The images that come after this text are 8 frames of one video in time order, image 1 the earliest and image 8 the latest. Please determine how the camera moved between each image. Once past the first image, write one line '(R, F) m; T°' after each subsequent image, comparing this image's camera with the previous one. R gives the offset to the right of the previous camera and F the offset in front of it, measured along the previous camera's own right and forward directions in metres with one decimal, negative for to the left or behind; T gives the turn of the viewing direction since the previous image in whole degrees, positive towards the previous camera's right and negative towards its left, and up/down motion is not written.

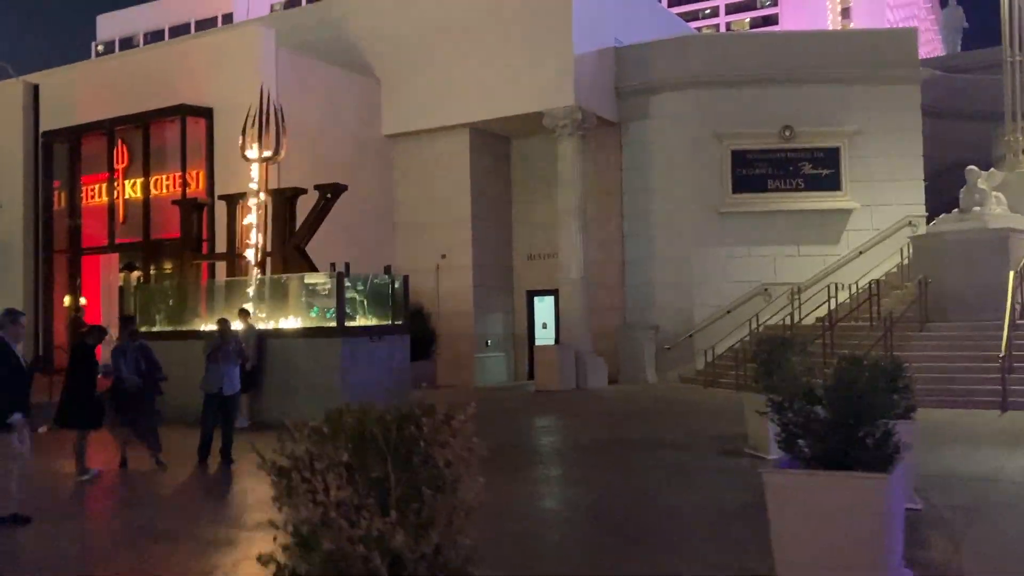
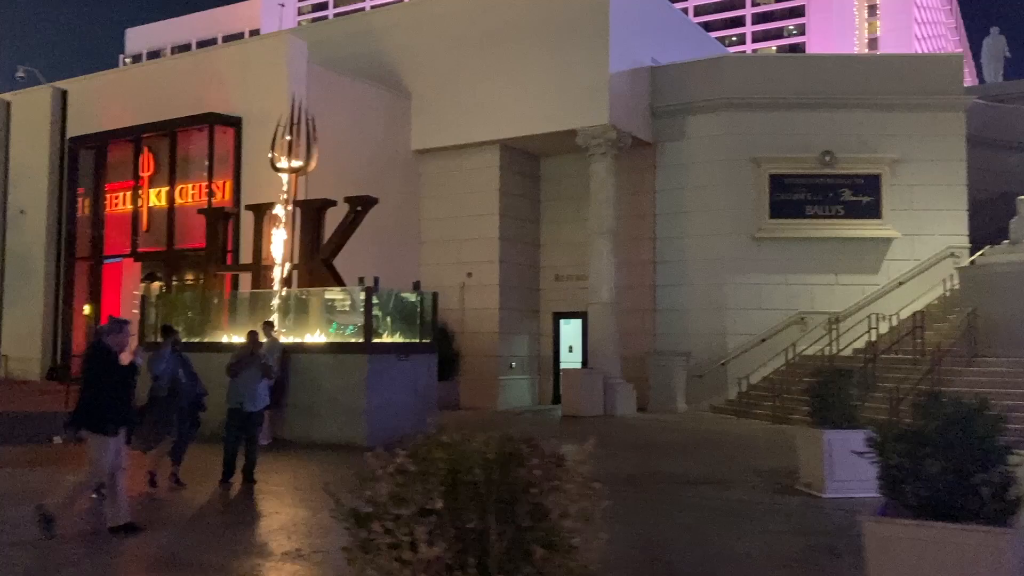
(-0.3, +0.5) m; -1°
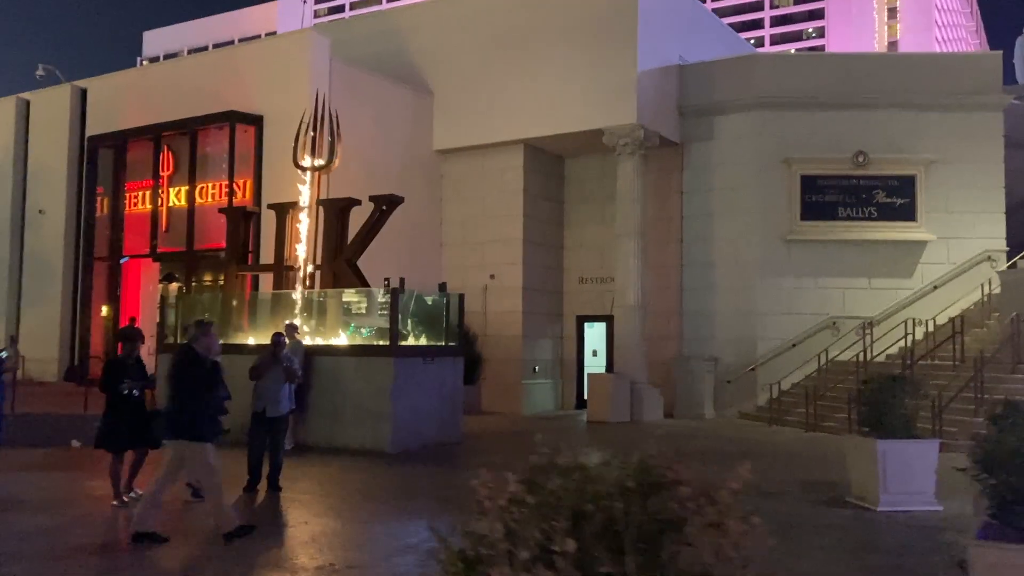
(-0.2, +0.4) m; -1°
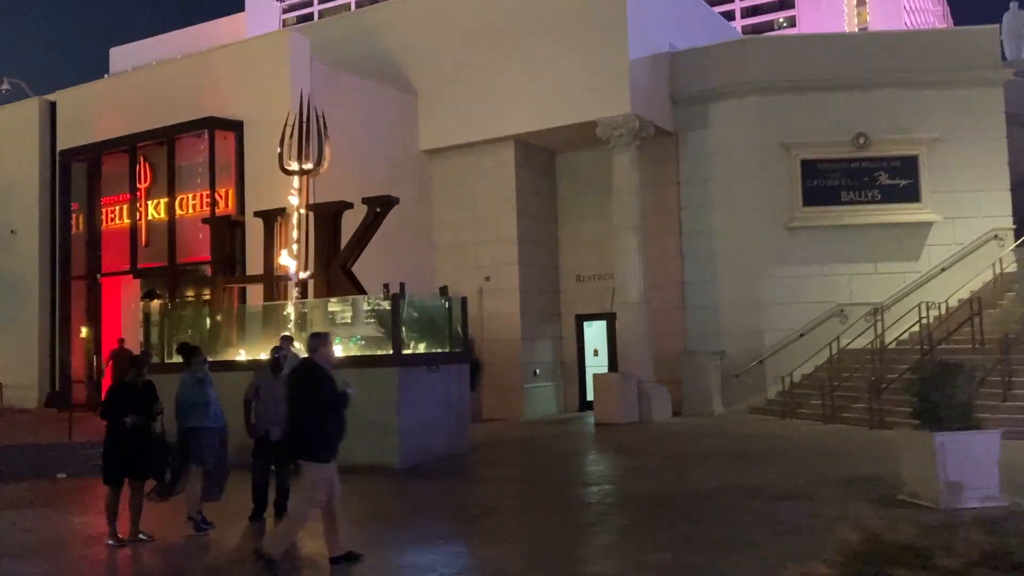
(-0.4, +0.7) m; +1°
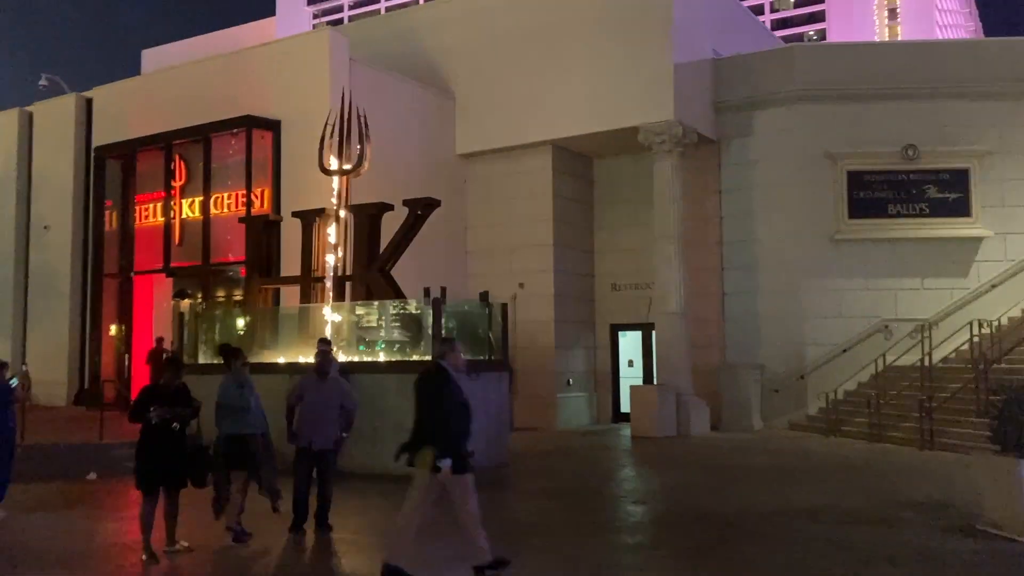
(-0.3, +0.4) m; -1°
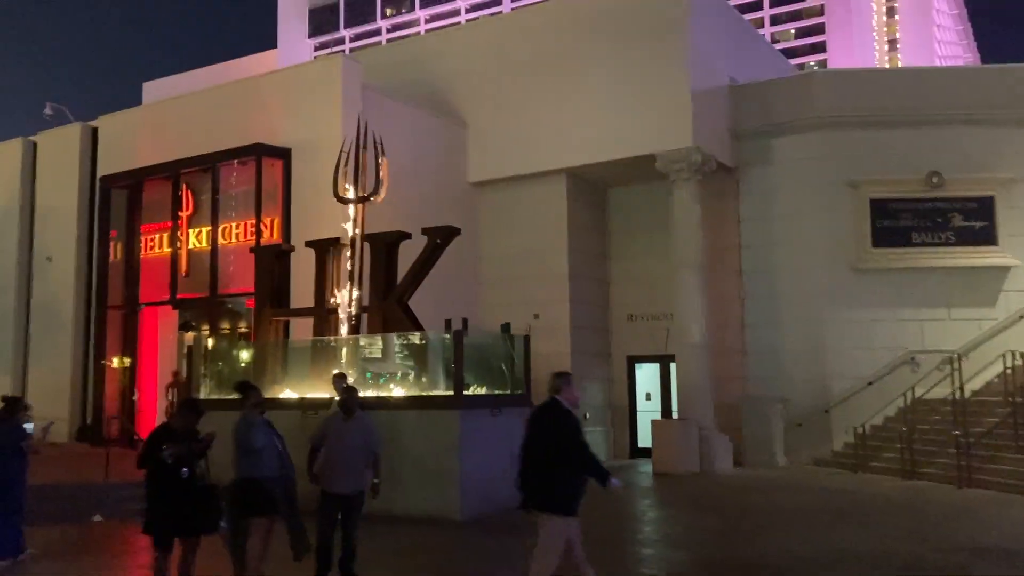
(-0.3, +0.5) m; 0°
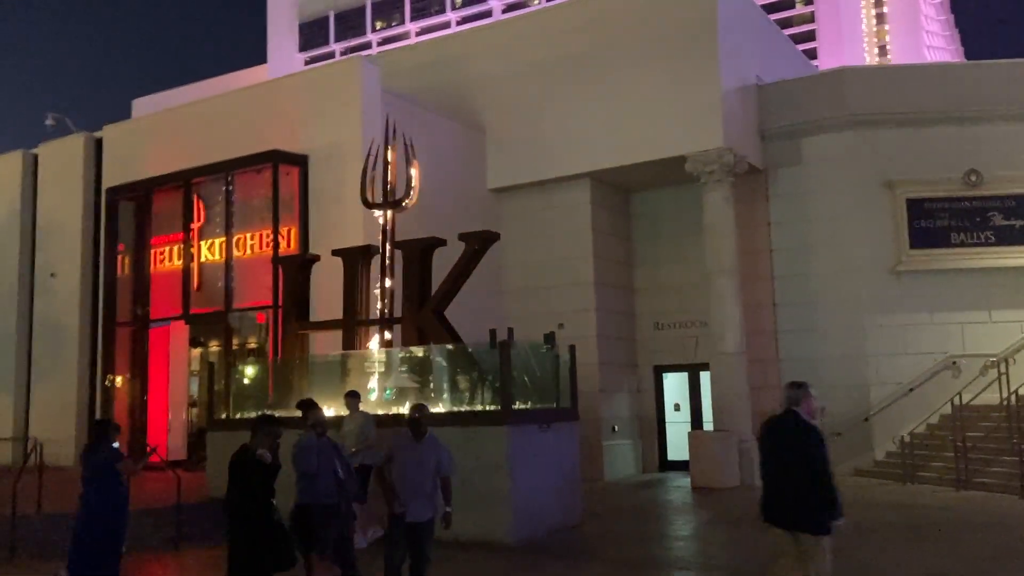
(-0.7, +0.7) m; +1°
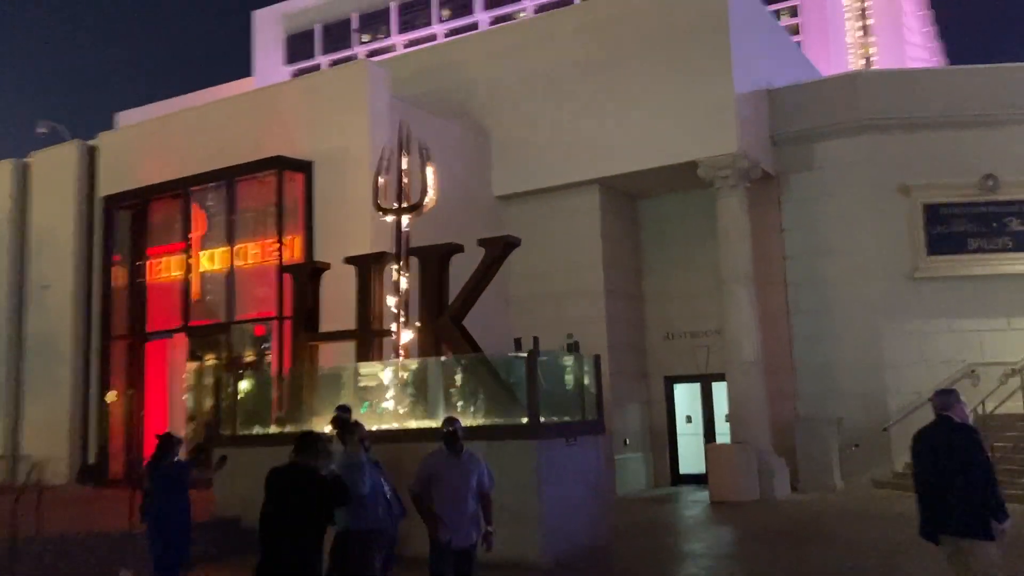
(-0.5, +0.5) m; +1°
